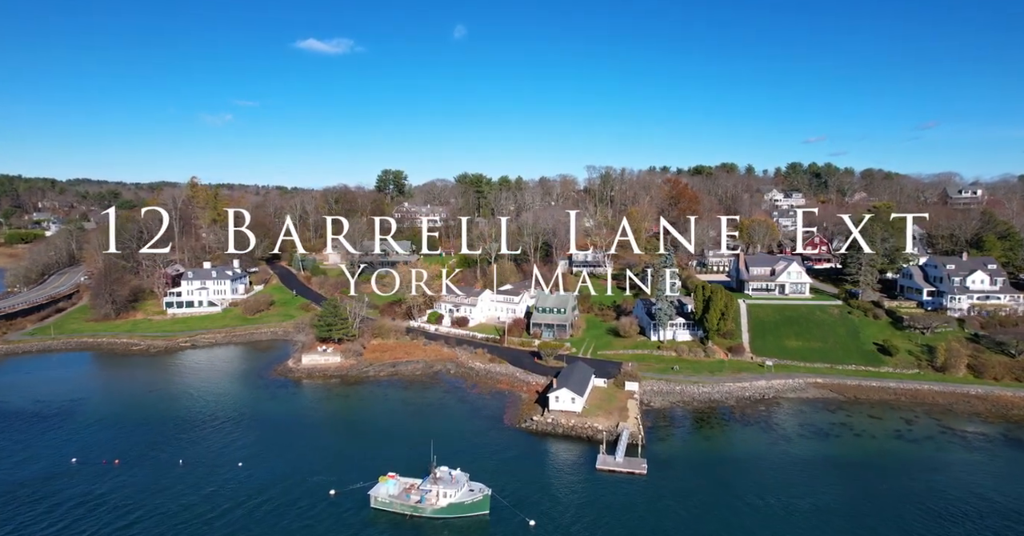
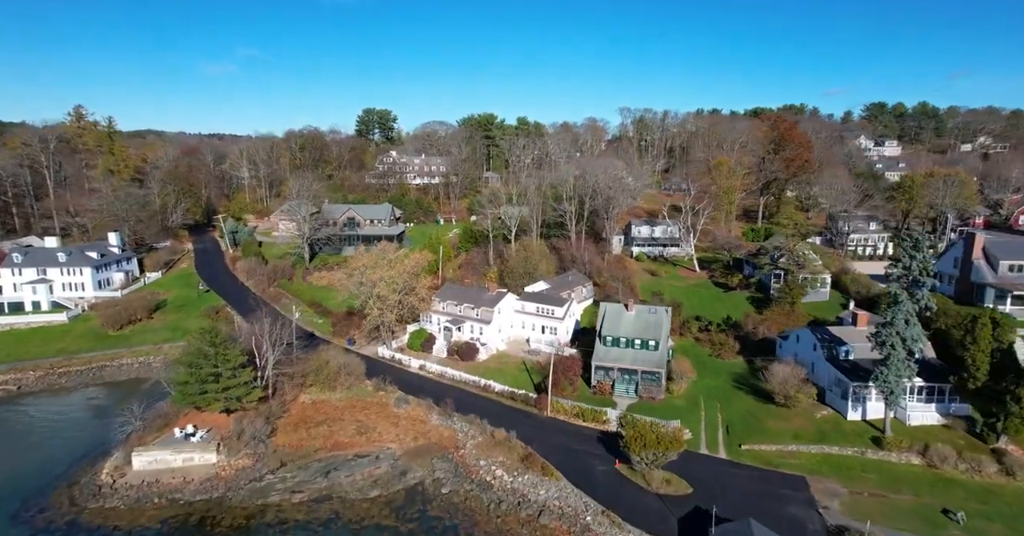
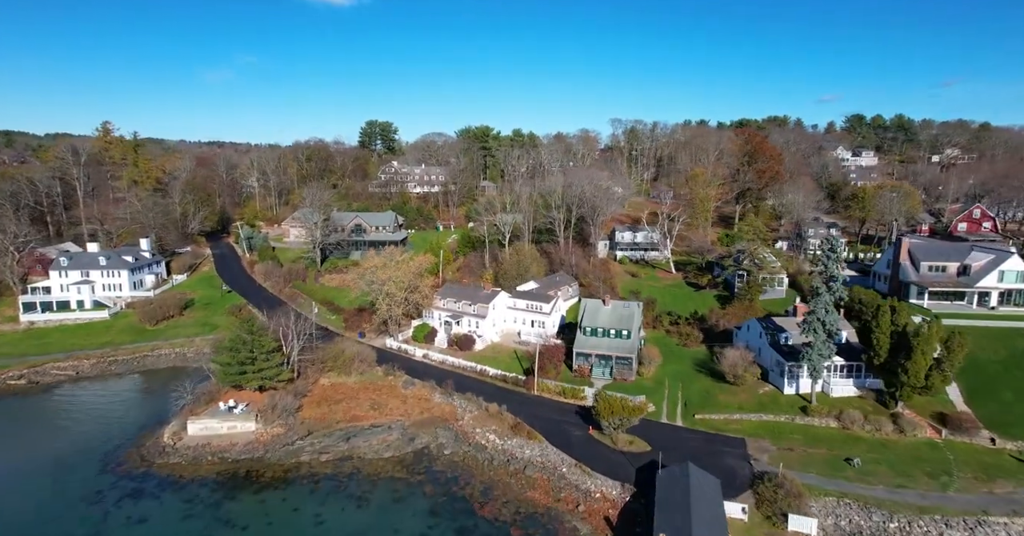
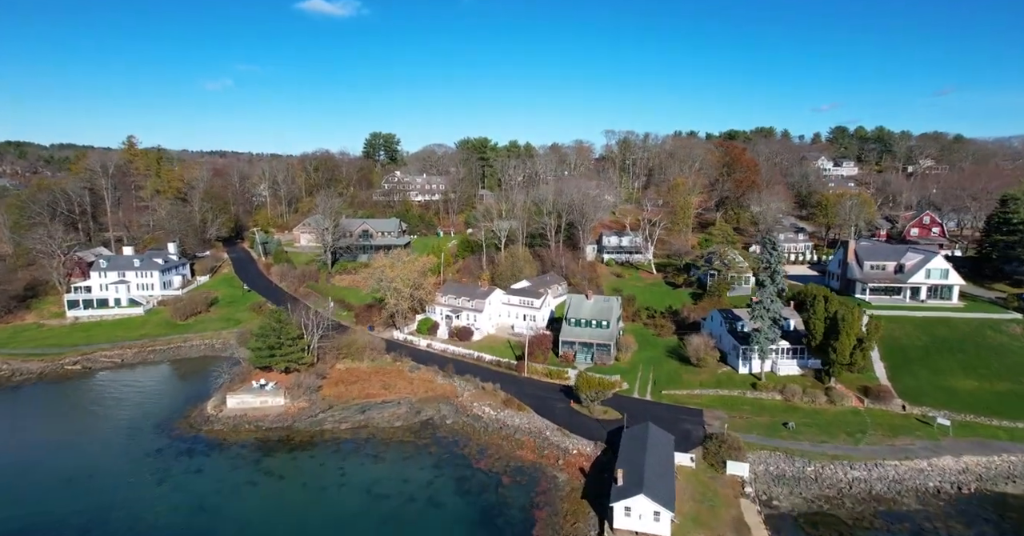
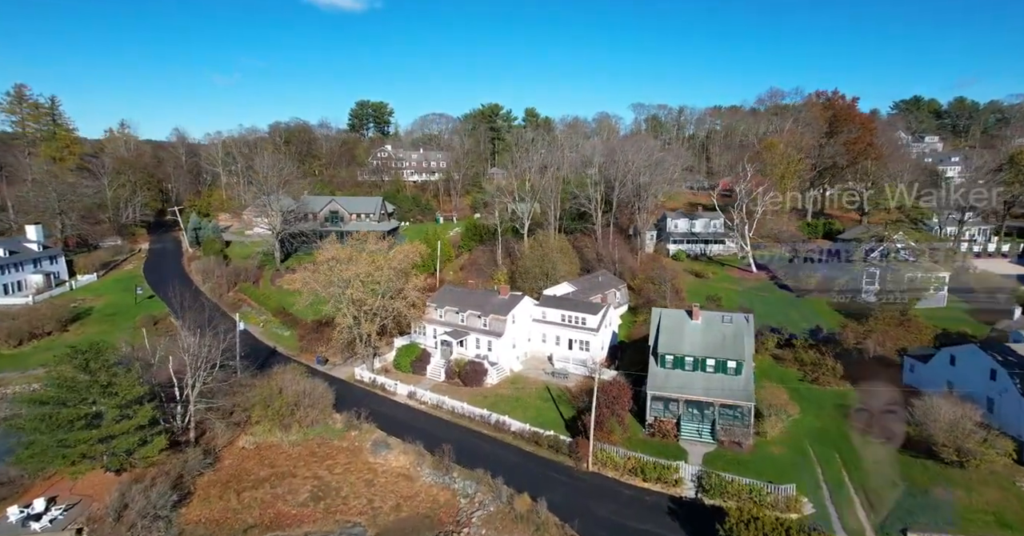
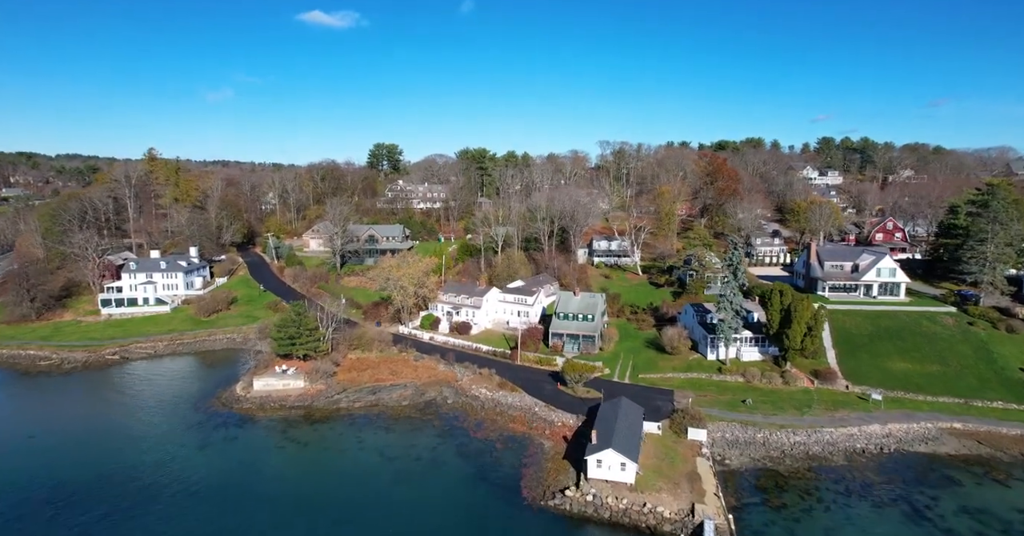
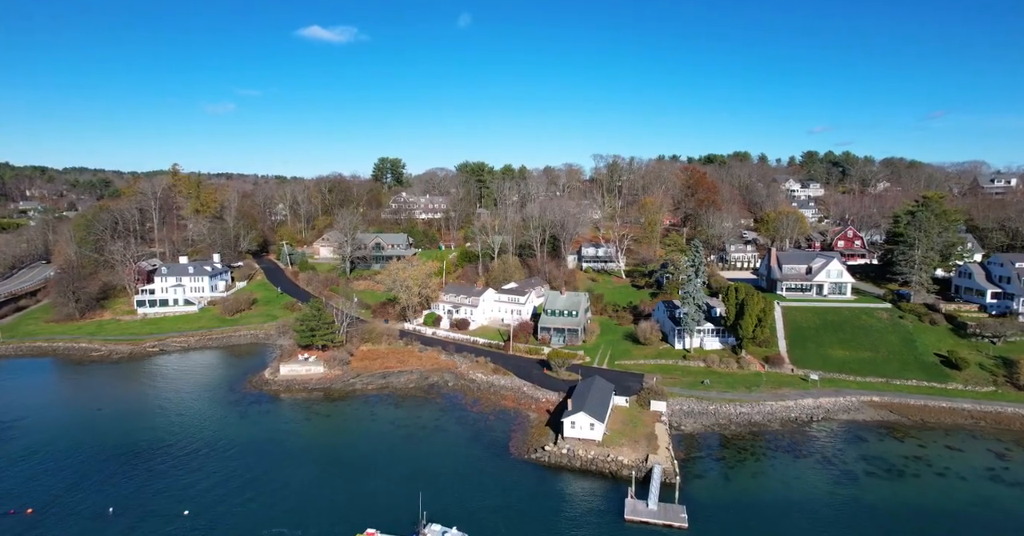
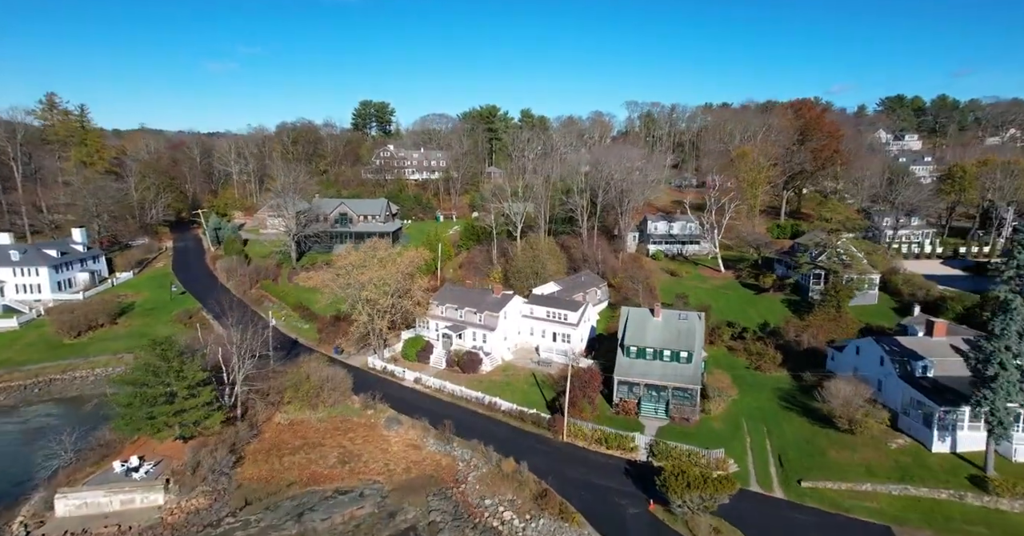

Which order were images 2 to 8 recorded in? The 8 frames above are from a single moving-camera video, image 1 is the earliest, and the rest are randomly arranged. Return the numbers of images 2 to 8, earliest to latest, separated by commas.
7, 6, 4, 3, 2, 8, 5
